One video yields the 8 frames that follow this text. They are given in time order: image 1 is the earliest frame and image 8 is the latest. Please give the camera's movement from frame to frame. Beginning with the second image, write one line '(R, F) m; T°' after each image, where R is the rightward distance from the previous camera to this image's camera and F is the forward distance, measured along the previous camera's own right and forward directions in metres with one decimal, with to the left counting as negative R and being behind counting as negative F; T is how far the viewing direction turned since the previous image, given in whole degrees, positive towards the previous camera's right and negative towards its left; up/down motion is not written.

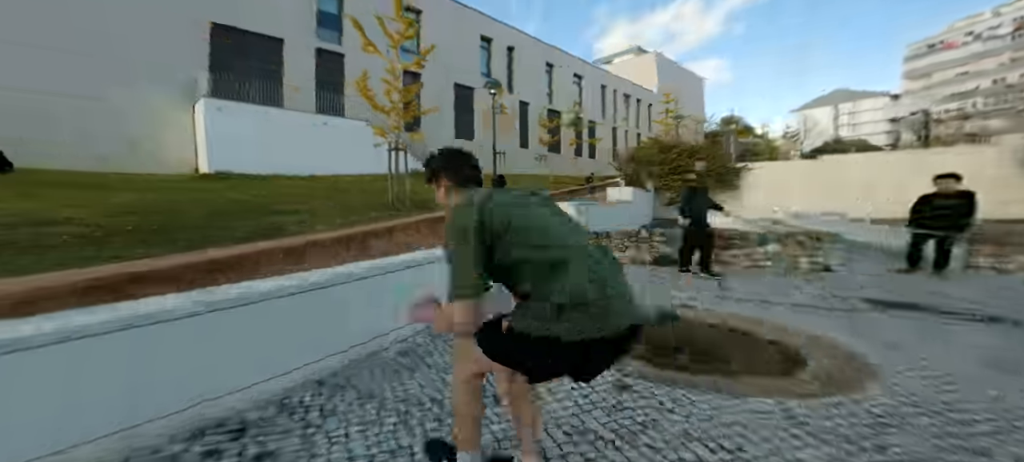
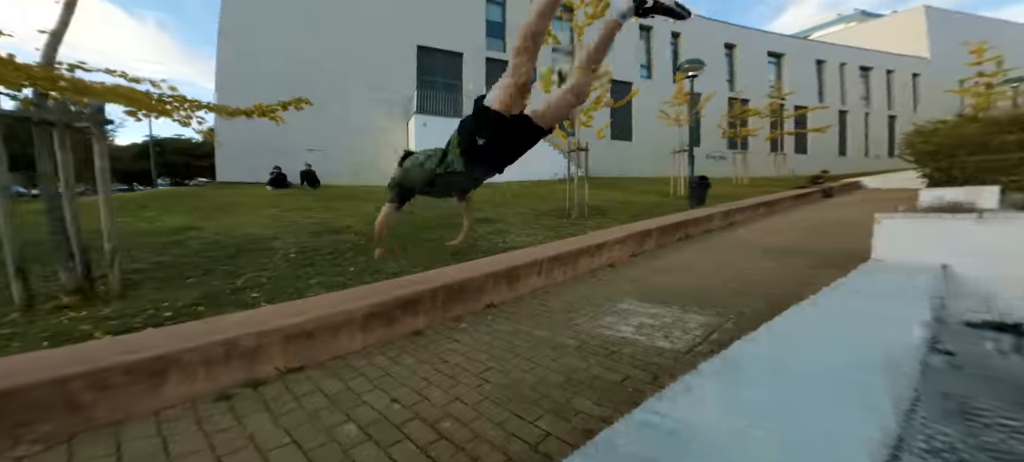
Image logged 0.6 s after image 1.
(-0.8, +0.4) m; -23°
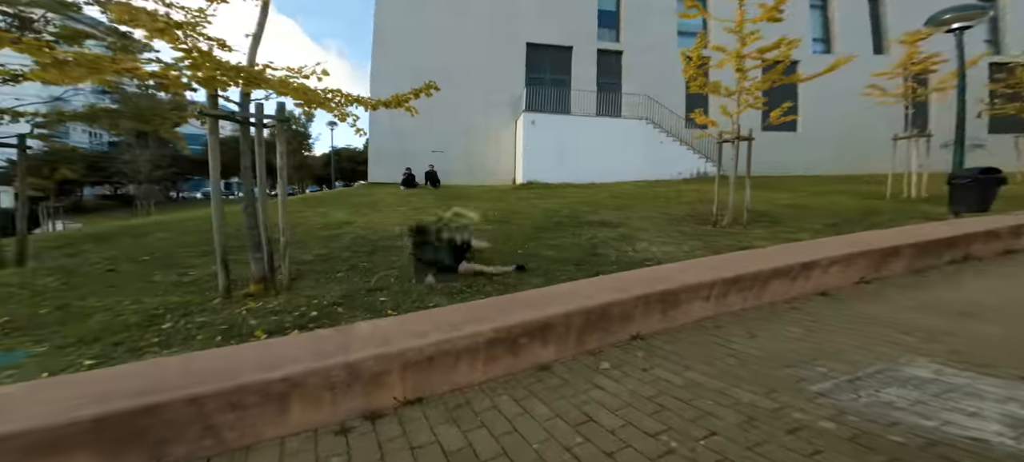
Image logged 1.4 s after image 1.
(-0.4, +0.7) m; -16°
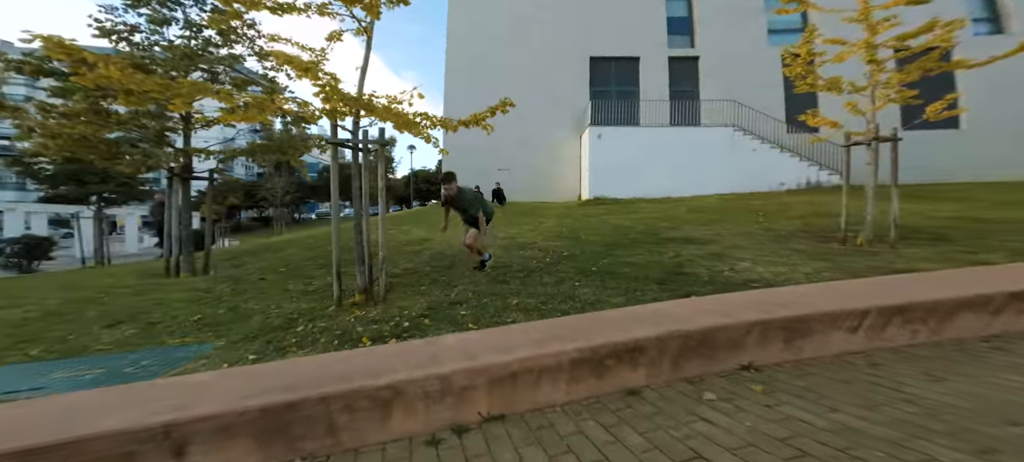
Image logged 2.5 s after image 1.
(-0.1, 0.0) m; -11°
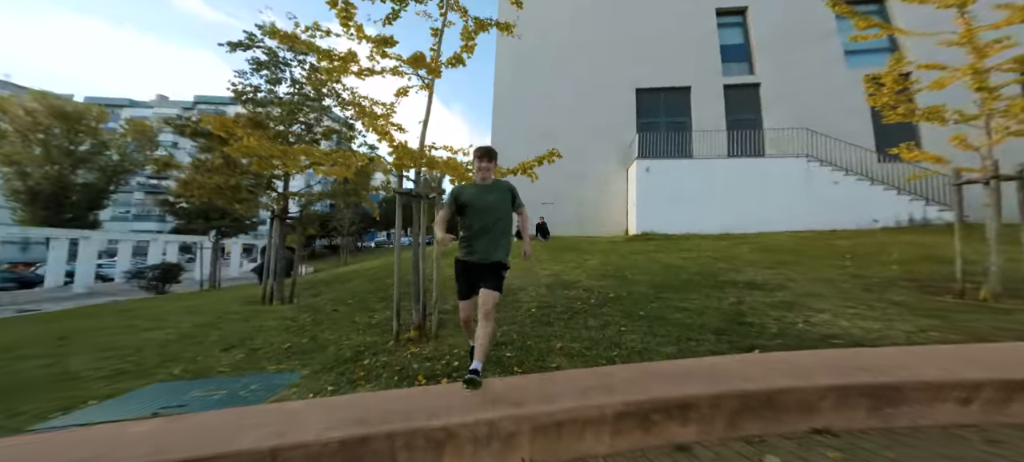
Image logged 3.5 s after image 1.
(0.0, -0.2) m; -7°
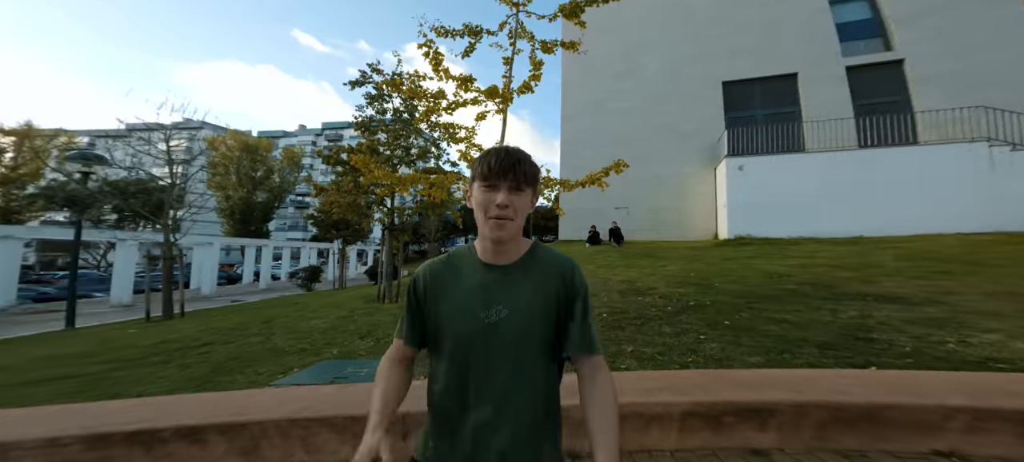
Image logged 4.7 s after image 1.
(0.0, -0.5) m; -11°
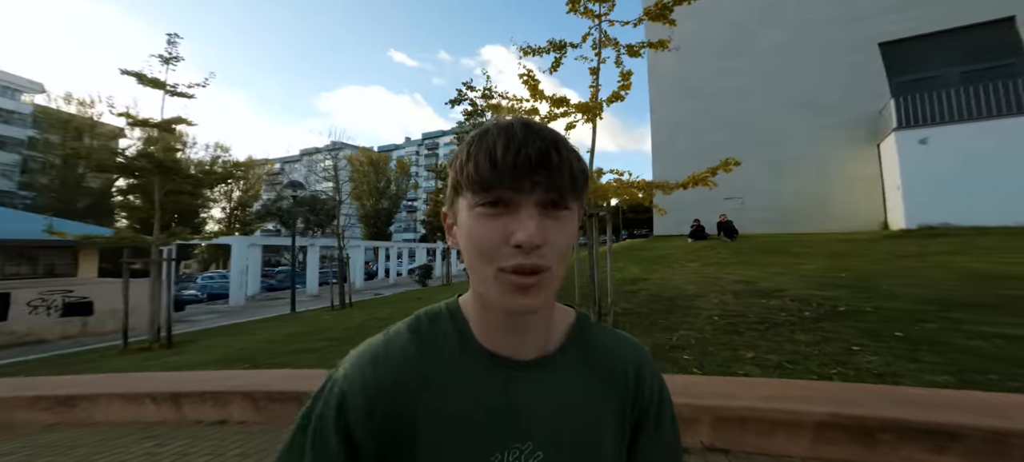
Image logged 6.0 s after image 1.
(-0.2, -0.3) m; -14°
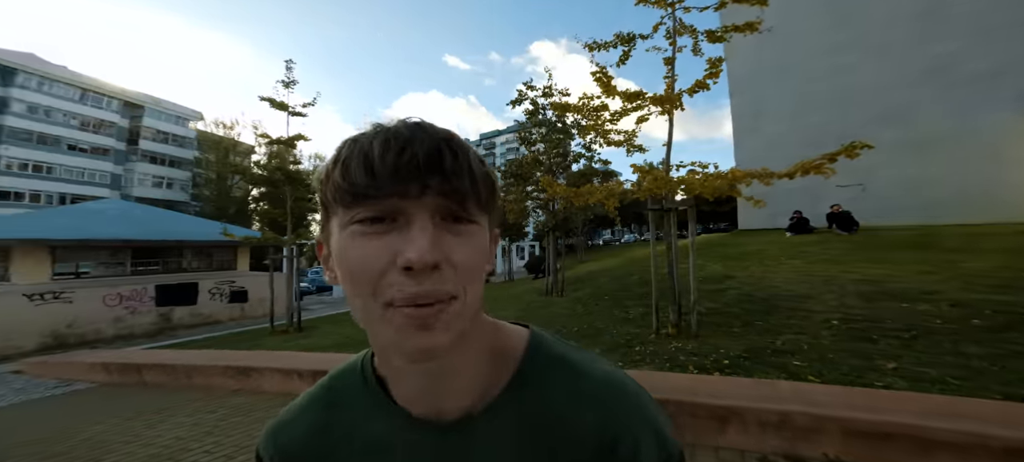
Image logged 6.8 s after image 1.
(-0.1, 0.0) m; -11°
